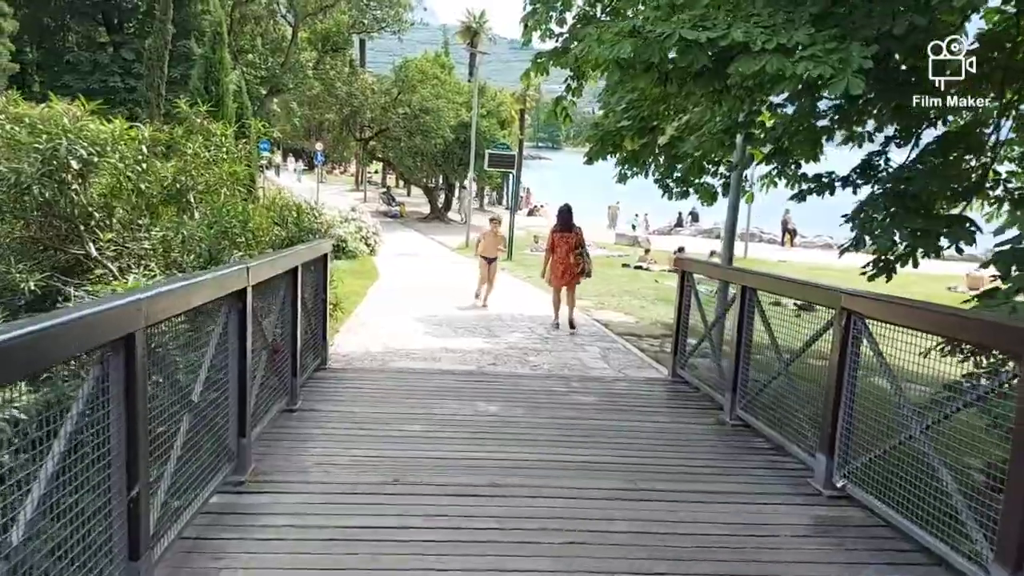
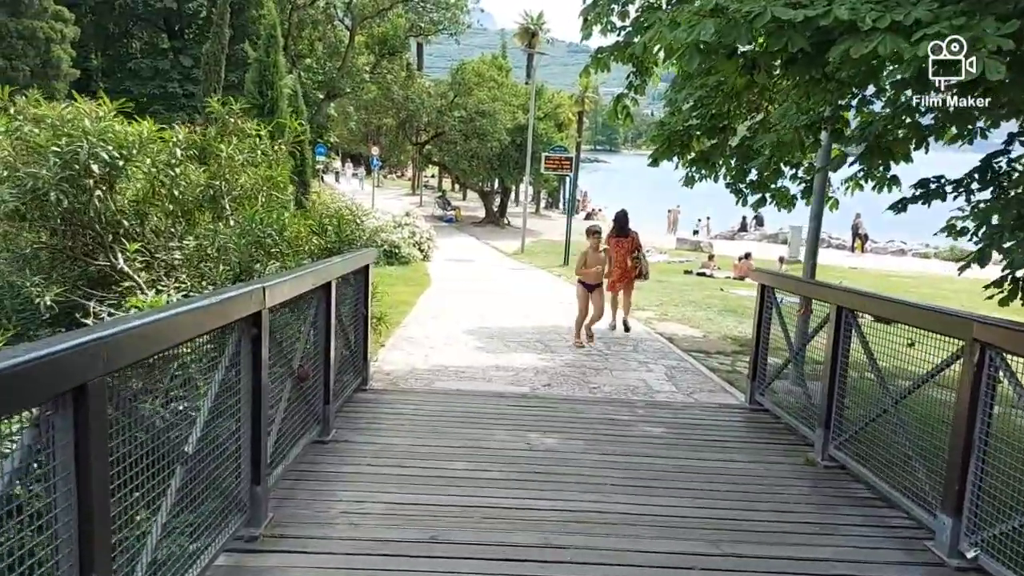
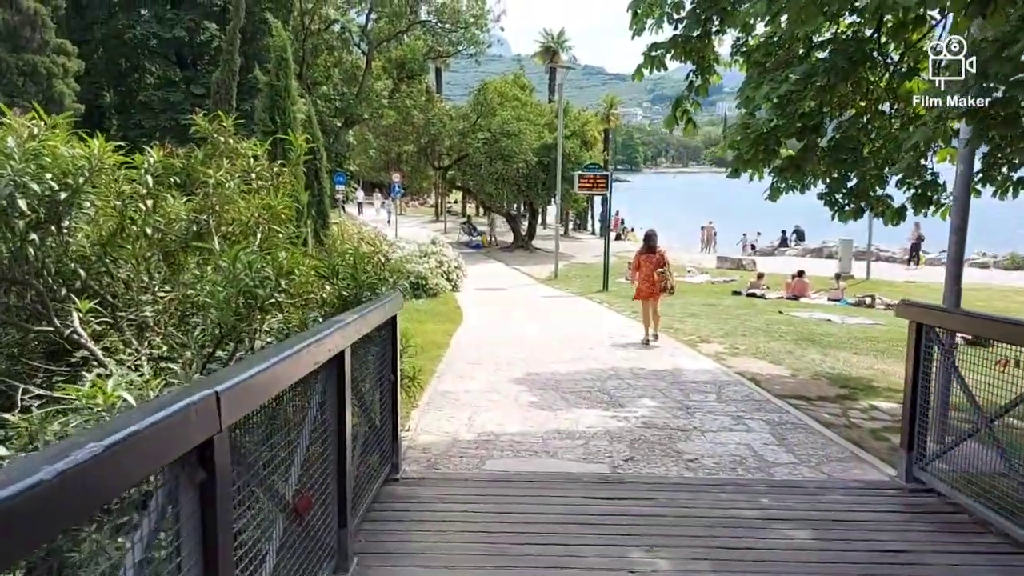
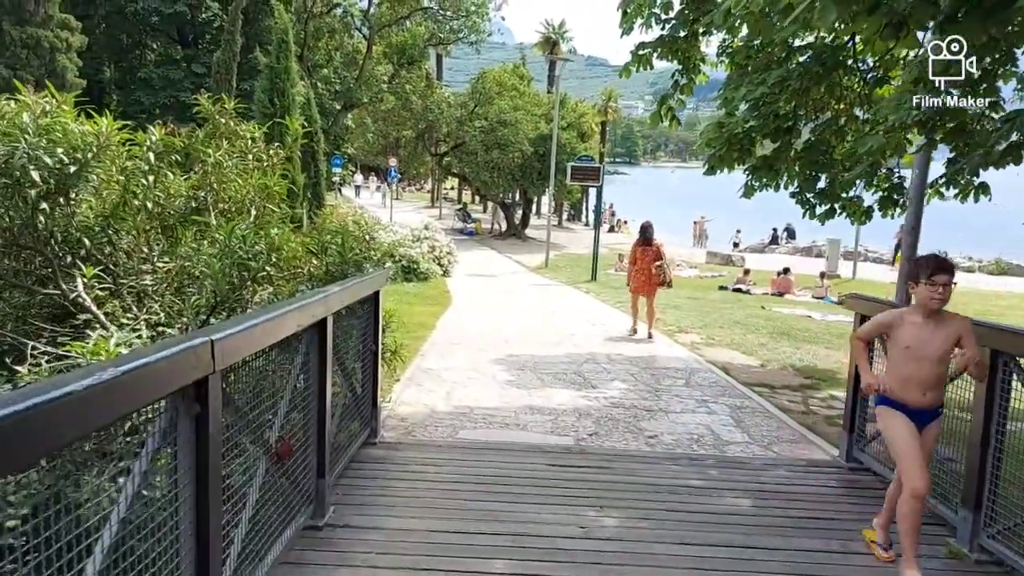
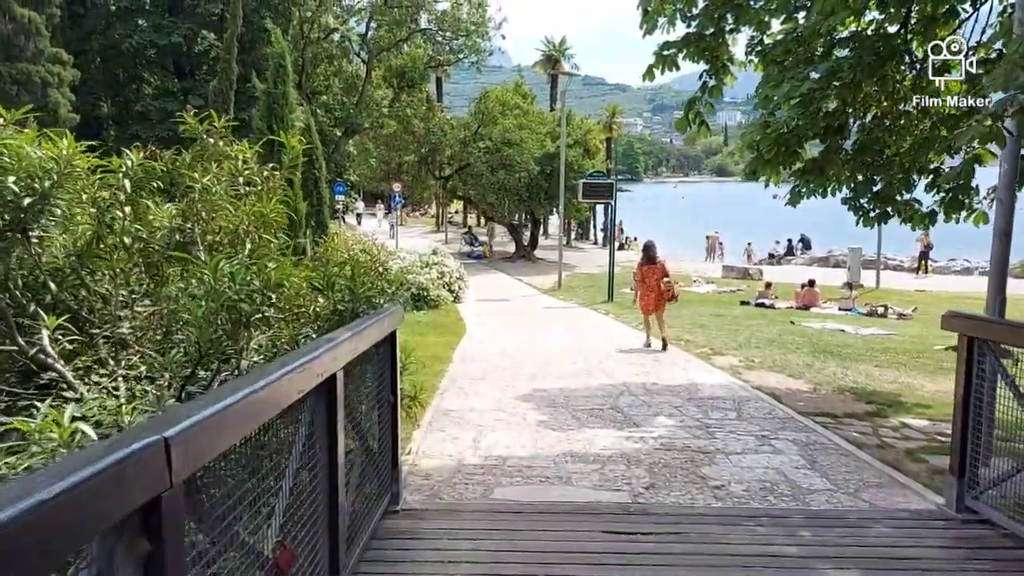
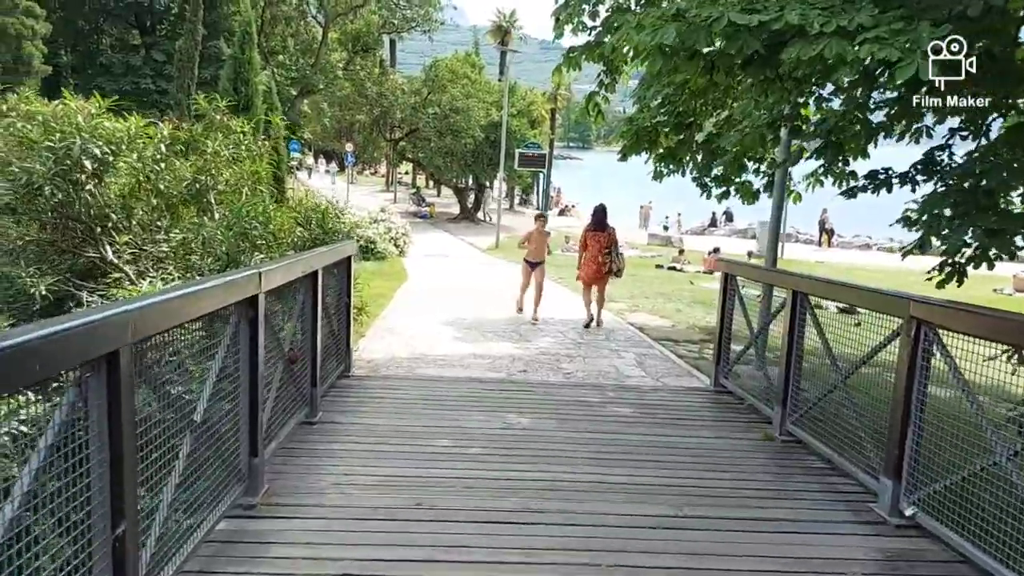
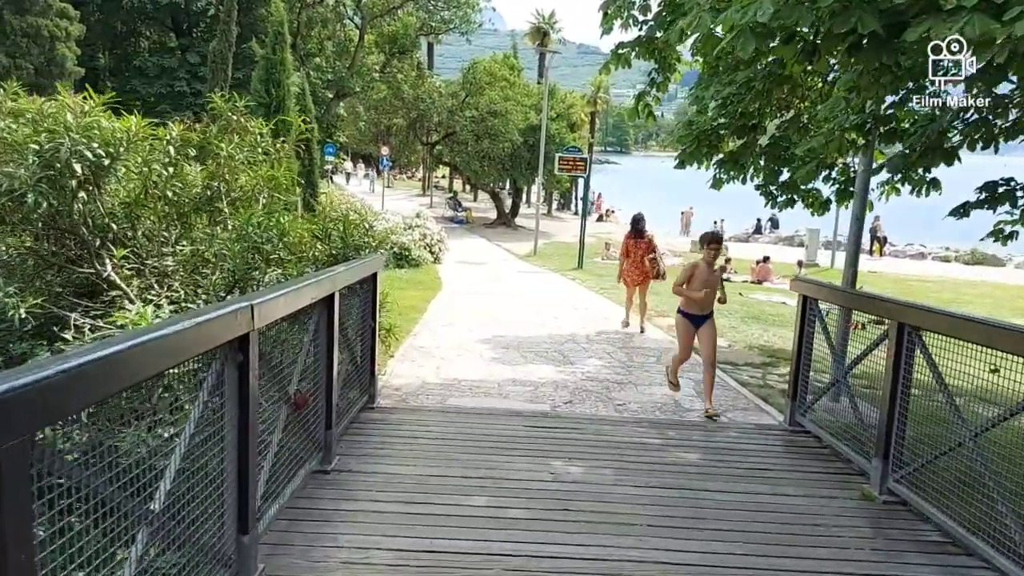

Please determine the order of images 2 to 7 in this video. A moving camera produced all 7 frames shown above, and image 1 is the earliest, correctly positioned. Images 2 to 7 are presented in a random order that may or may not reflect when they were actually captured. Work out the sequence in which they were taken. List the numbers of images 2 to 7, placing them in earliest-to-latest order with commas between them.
6, 2, 7, 4, 3, 5
